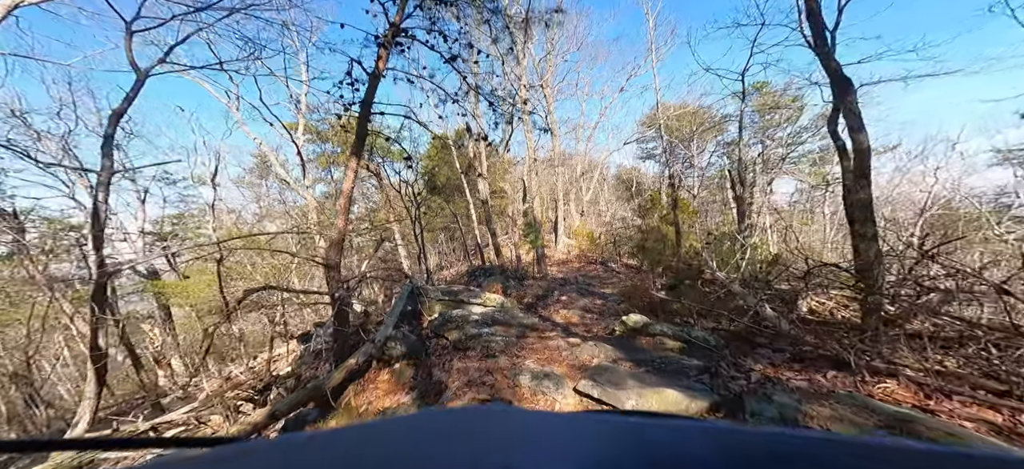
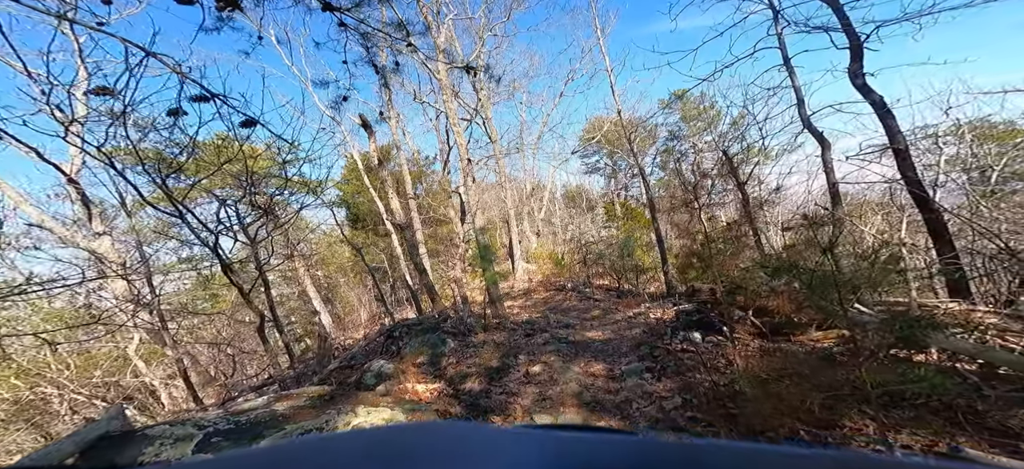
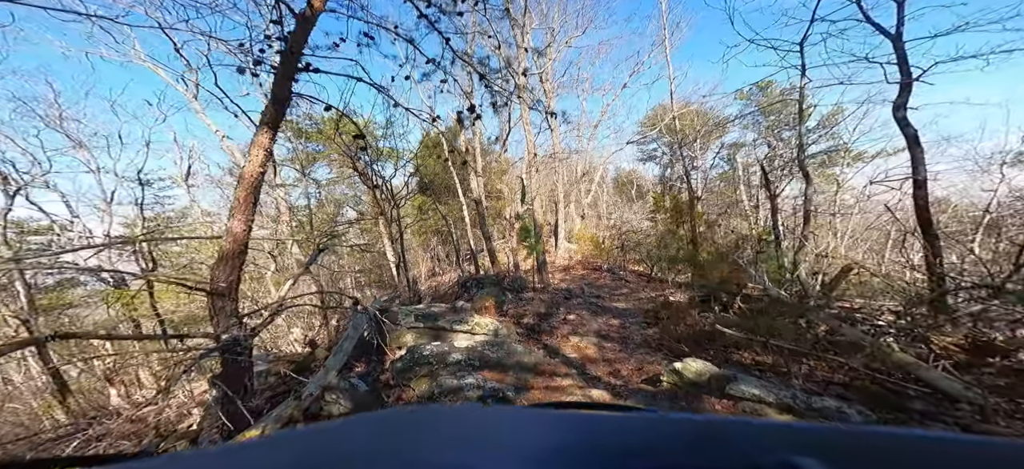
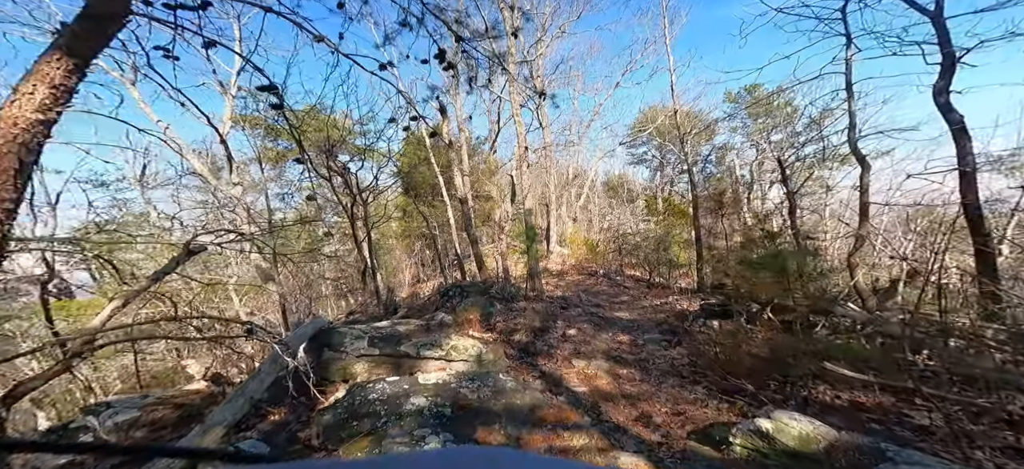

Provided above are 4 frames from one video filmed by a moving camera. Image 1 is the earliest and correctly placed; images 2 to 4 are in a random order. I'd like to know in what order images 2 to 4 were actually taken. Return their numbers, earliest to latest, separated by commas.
3, 4, 2
